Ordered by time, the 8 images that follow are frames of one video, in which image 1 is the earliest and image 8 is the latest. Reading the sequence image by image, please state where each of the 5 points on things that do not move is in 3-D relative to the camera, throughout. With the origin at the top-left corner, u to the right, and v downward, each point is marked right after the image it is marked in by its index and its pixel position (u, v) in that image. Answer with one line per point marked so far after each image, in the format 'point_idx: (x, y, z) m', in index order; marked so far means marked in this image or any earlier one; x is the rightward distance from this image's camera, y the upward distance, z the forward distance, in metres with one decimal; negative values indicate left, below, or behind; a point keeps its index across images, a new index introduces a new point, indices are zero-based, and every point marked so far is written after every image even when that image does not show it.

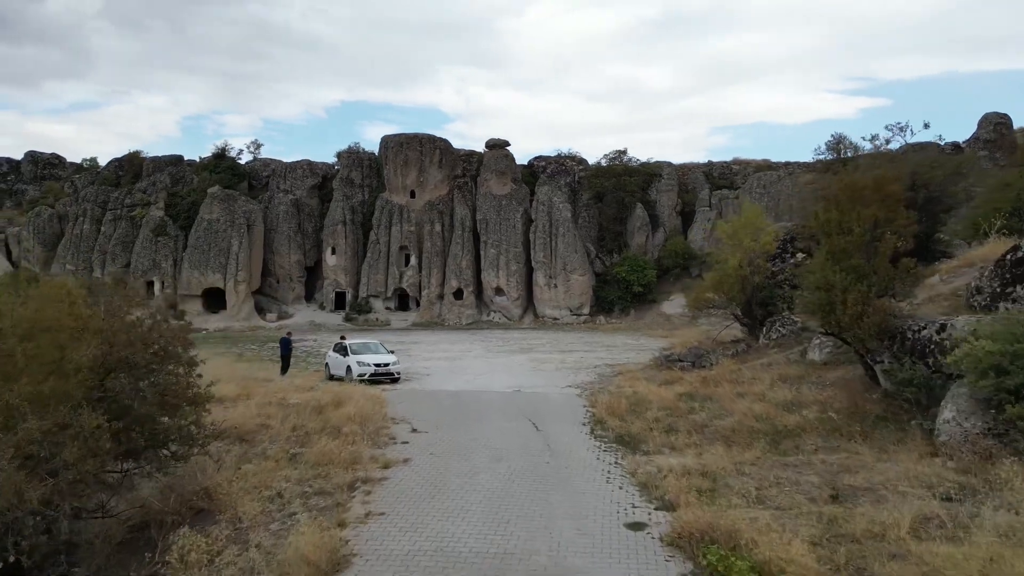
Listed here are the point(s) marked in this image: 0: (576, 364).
0: (+1.8, -2.2, +19.9) m
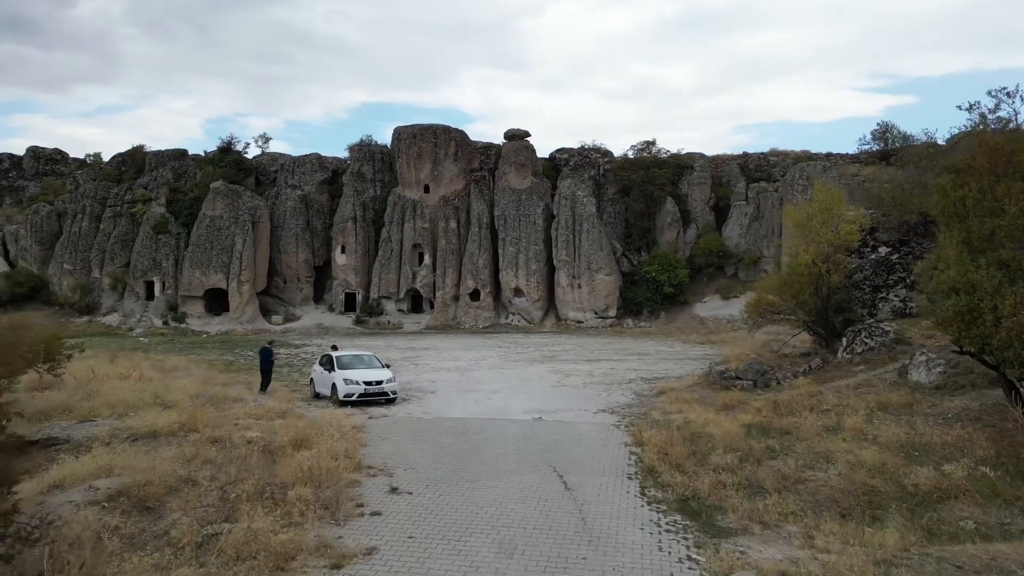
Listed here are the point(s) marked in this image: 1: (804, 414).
0: (+2.3, -2.2, +17.0) m
1: (+4.2, -1.8, +10.3) m
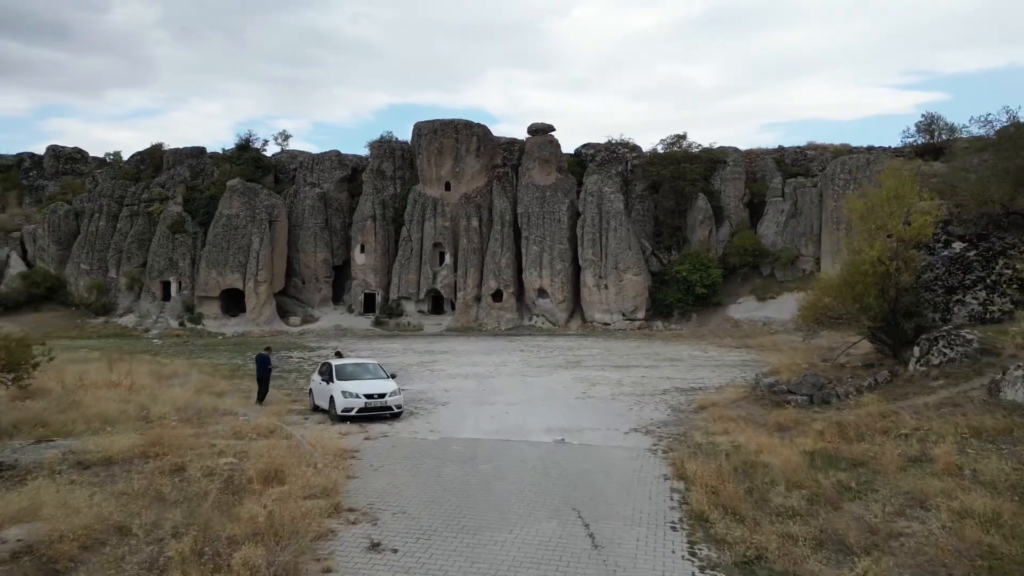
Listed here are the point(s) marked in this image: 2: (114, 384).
0: (+2.7, -2.2, +15.4) m
1: (+4.5, -1.8, +8.7) m
2: (-8.6, -2.1, +15.3) m
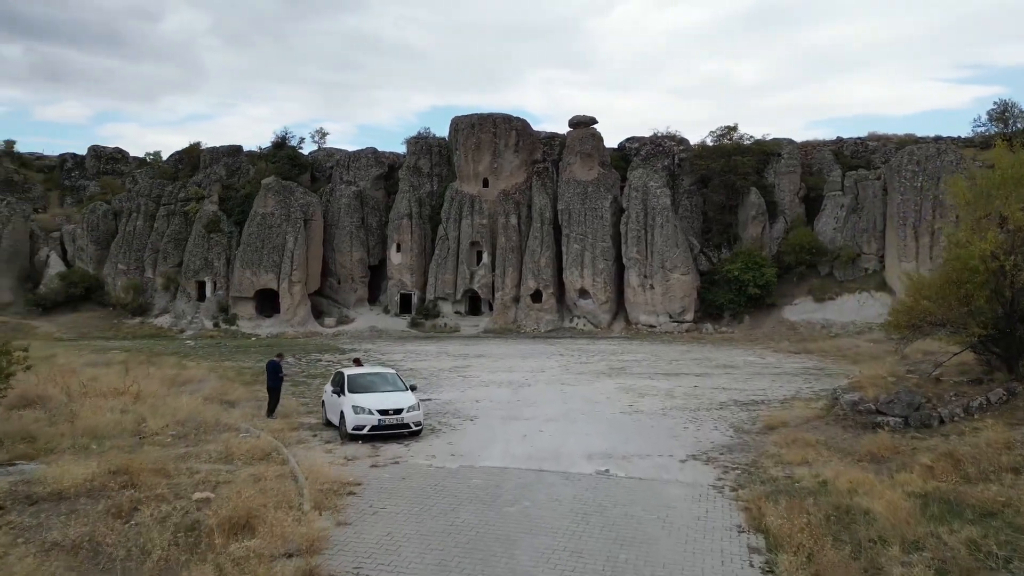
0: (+3.5, -2.2, +13.7) m
1: (+4.8, -1.8, +6.8) m
2: (-7.9, -2.1, +14.3) m
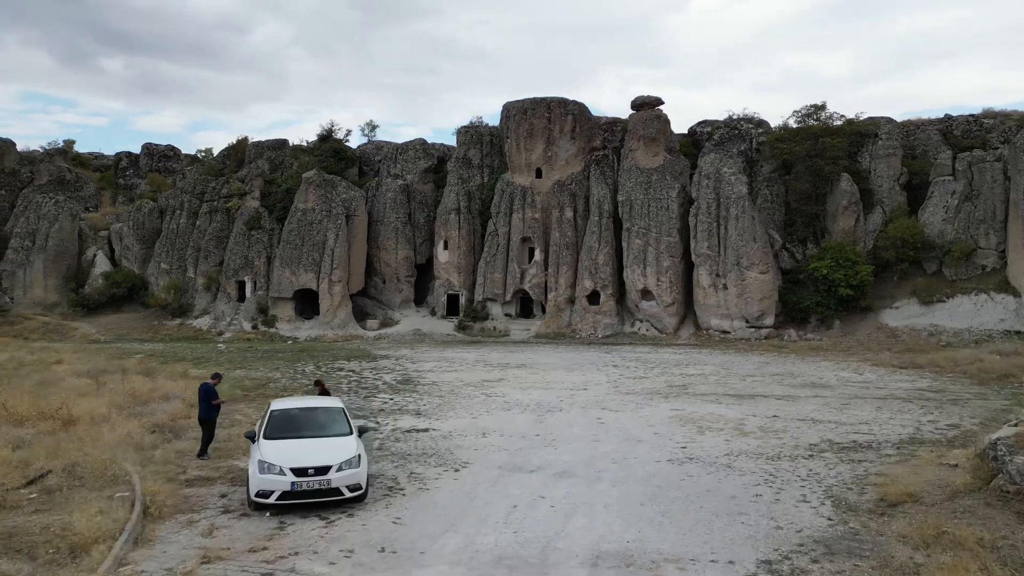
0: (+3.6, -2.3, +10.0) m
1: (+4.2, -1.9, +3.0) m
2: (-7.6, -2.1, +11.8) m
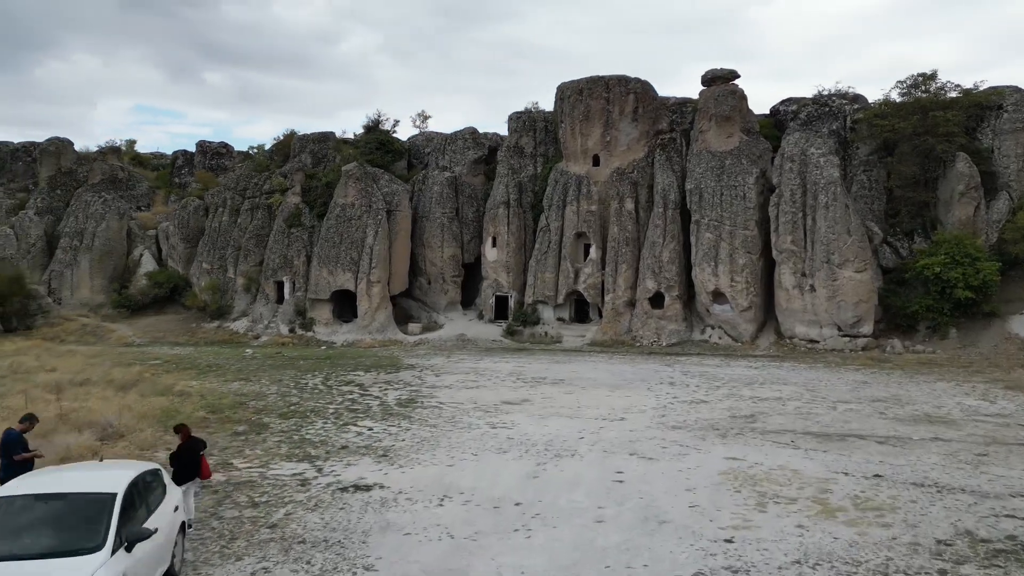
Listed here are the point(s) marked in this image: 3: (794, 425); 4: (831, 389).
0: (+3.1, -2.3, +6.1) m
1: (+2.9, -1.9, -0.8) m
2: (-7.8, -2.1, +9.2) m
3: (+5.0, -2.4, +12.7) m
4: (+7.8, -2.5, +17.4) m
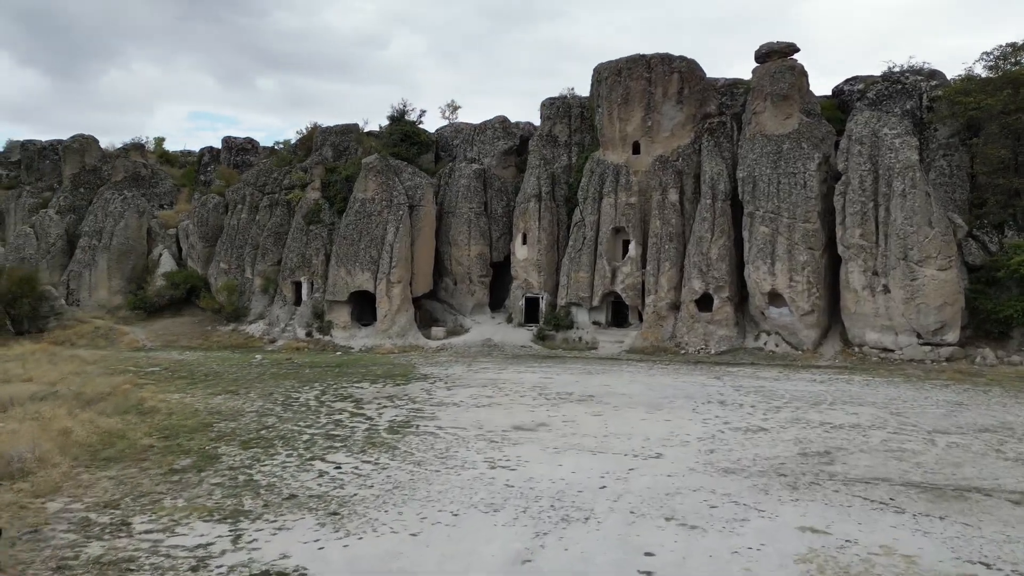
0: (+2.7, -2.3, +3.2) m
1: (+2.1, -1.9, -3.7) m
2: (-8.0, -2.1, +7.0) m
3: (+5.1, -2.4, +9.7) m
4: (+8.2, -2.5, +14.2) m
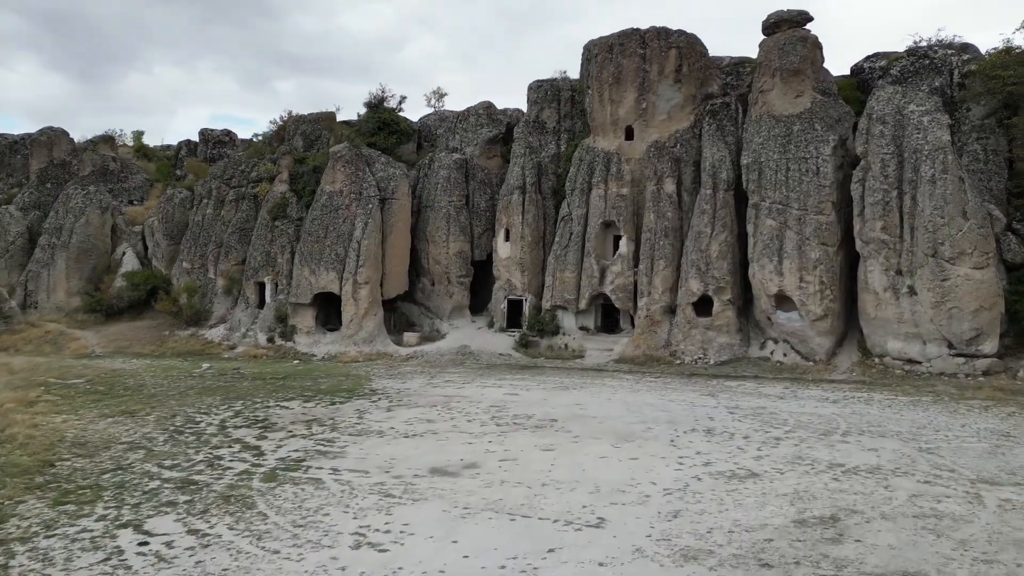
0: (+1.3, -2.4, +0.3) m
1: (+0.5, -2.0, -6.6) m
2: (-9.3, -2.2, +4.3) m
3: (+3.8, -2.5, +6.7) m
4: (+7.0, -2.5, +11.1) m
